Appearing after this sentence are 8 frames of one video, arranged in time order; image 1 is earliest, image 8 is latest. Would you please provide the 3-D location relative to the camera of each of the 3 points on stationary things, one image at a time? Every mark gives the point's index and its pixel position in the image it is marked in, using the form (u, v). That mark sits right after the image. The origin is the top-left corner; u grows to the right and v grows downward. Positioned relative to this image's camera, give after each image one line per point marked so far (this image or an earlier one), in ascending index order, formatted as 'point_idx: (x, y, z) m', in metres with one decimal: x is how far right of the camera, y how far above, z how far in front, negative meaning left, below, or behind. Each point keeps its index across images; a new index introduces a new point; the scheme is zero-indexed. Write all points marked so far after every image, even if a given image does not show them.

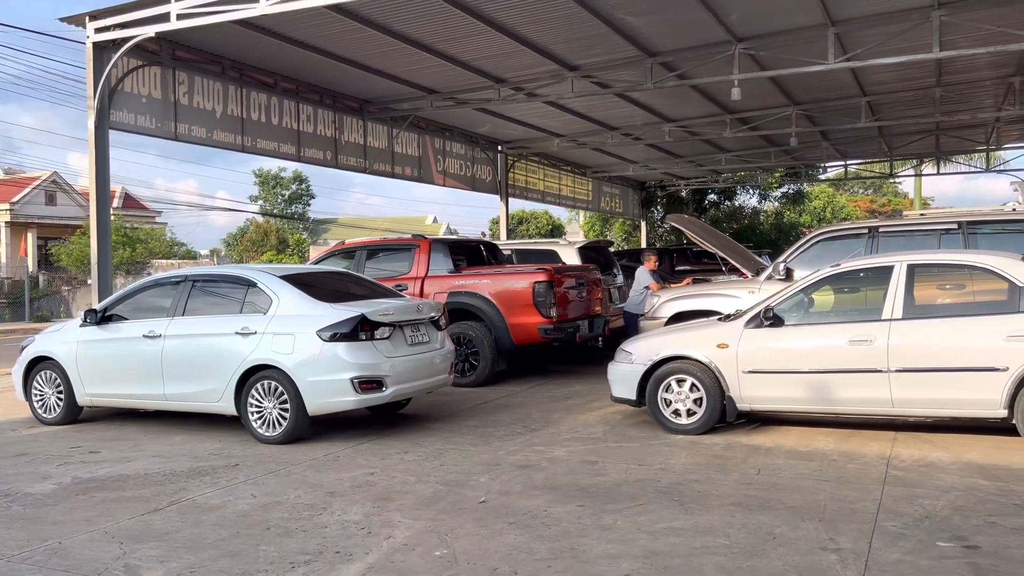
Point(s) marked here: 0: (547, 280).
0: (+0.4, +0.1, +9.8) m
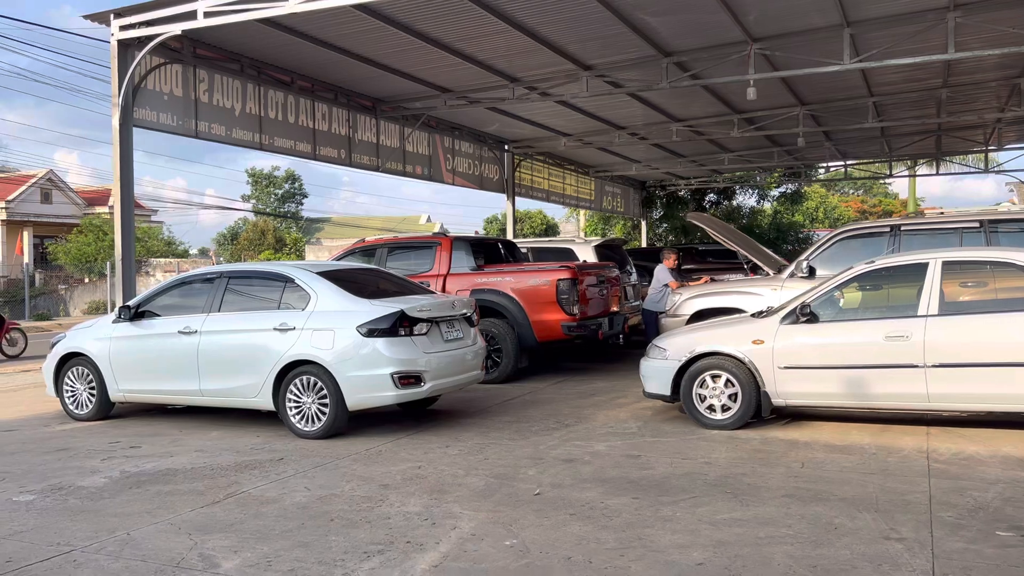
0: (+0.7, +0.1, +9.8) m
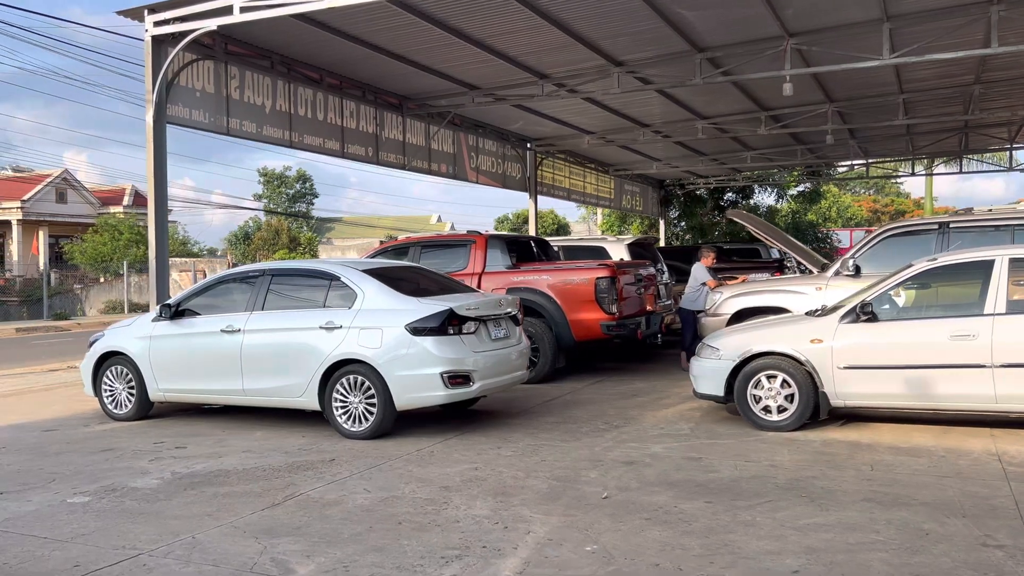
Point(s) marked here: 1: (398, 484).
0: (+1.1, +0.1, +9.7) m
1: (-0.7, -1.2, +5.3) m
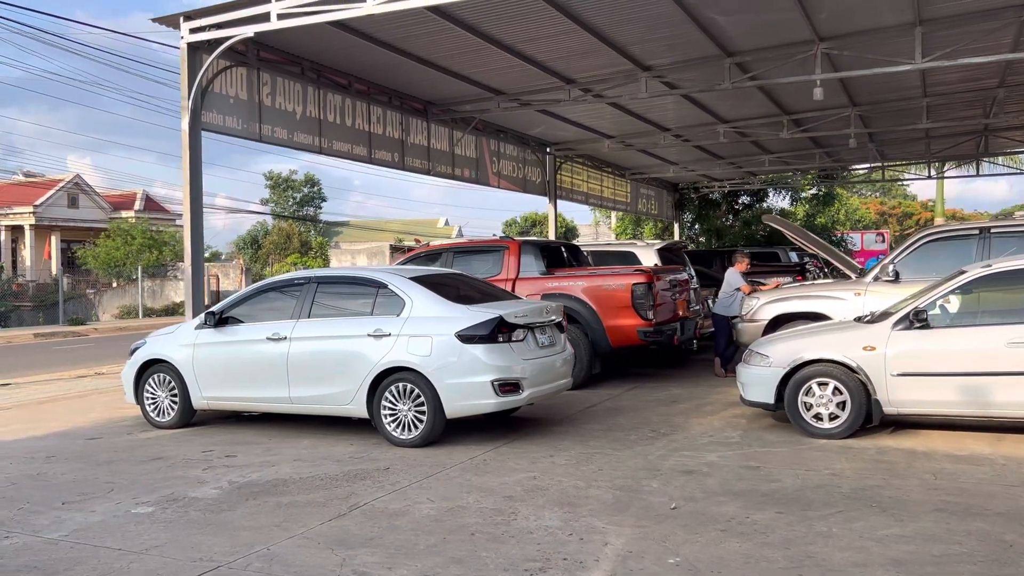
0: (+1.5, +0.1, +9.7) m
1: (-0.3, -1.3, +5.3) m
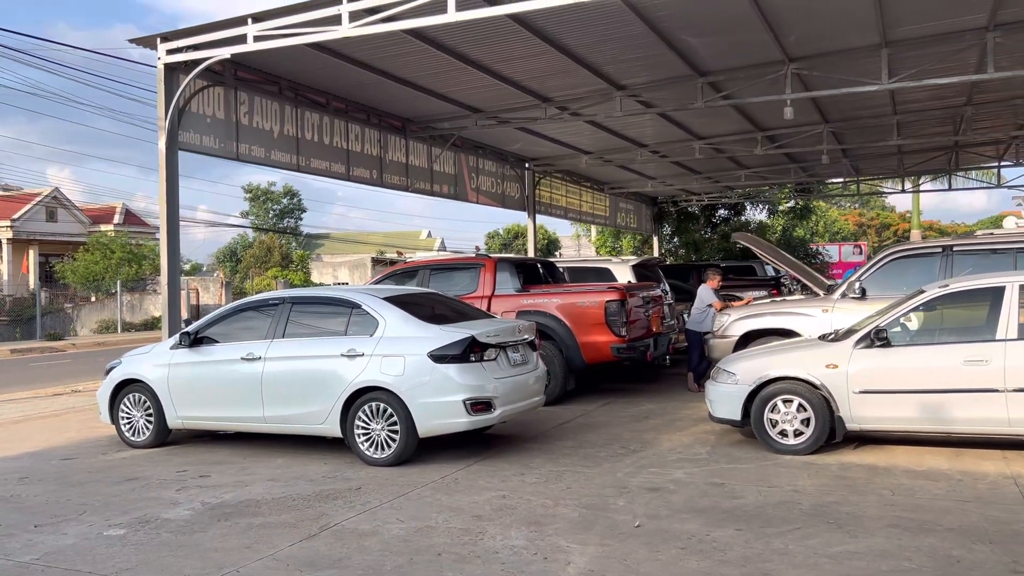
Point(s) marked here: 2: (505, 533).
0: (+1.2, -0.1, +9.8) m
1: (-0.5, -1.4, +5.4) m
2: (0.0, -1.4, +4.9) m
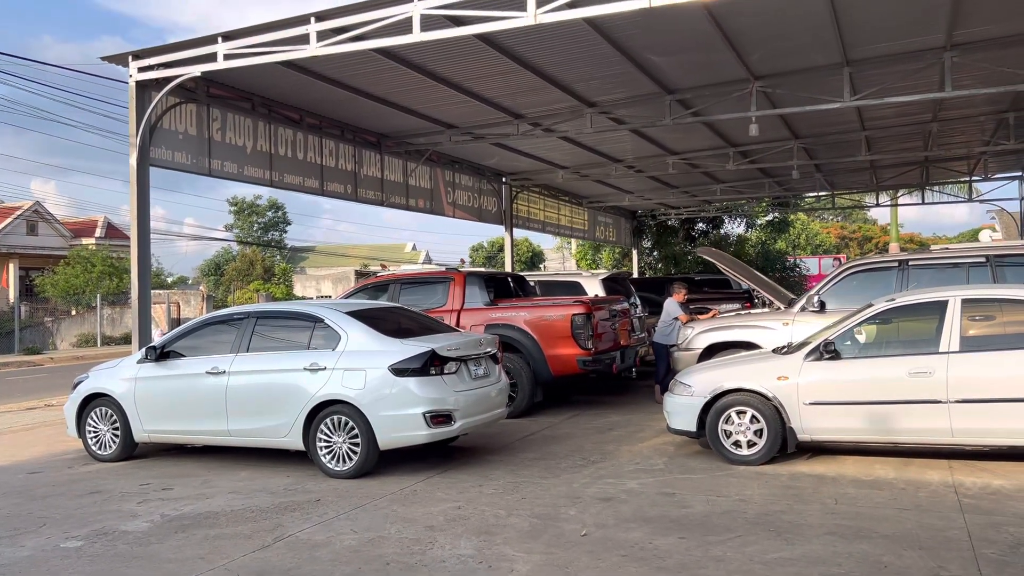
0: (+0.9, -0.3, +10.0) m
1: (-0.8, -1.5, +5.5) m
2: (-0.3, -1.5, +5.1) m
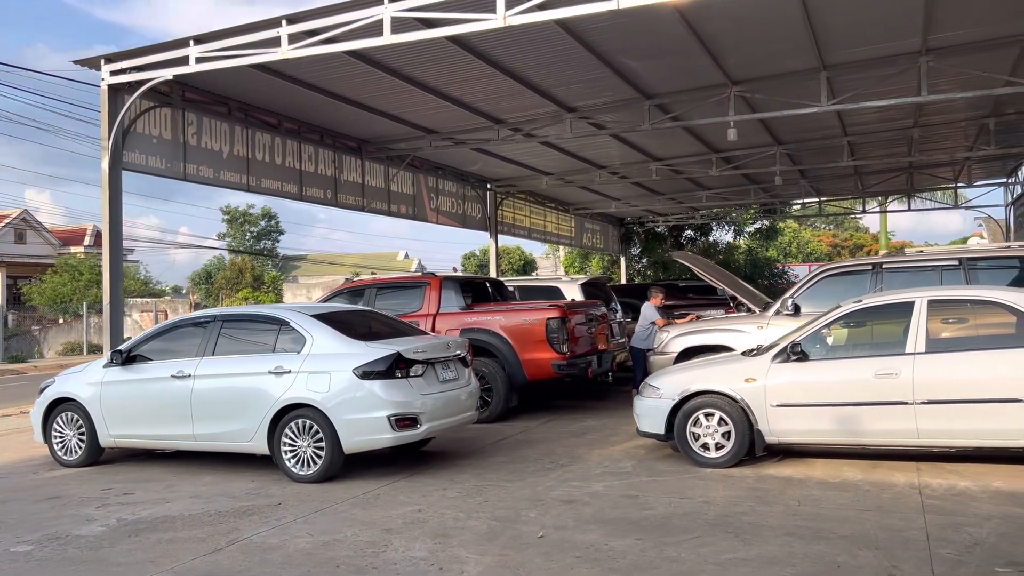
0: (+0.6, -0.3, +9.9) m
1: (-1.1, -1.6, +5.5) m
2: (-0.6, -1.5, +5.0) m
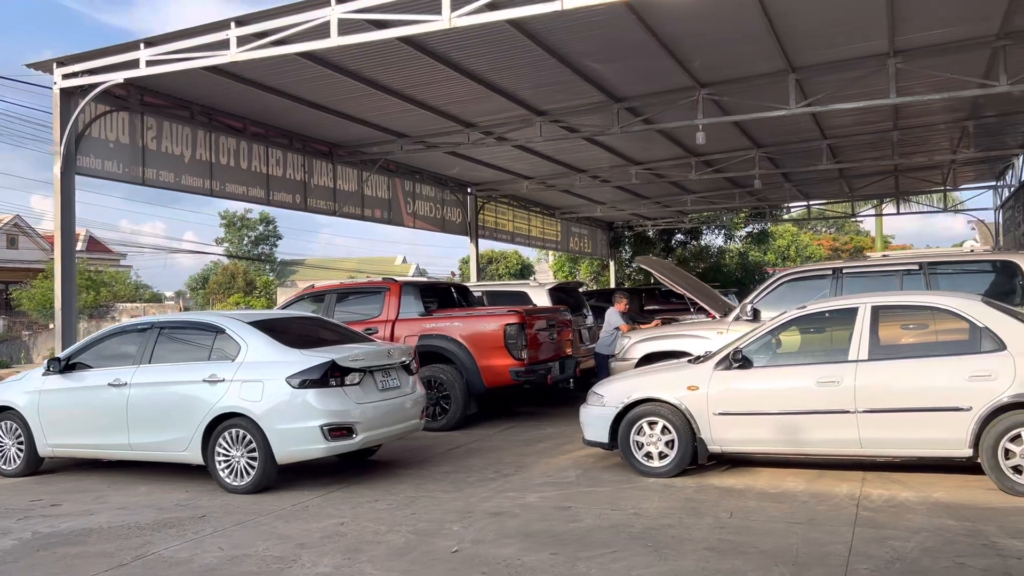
0: (+0.1, -0.4, +9.8) m
1: (-1.6, -1.6, +5.3) m
2: (-1.1, -1.6, +4.9) m
